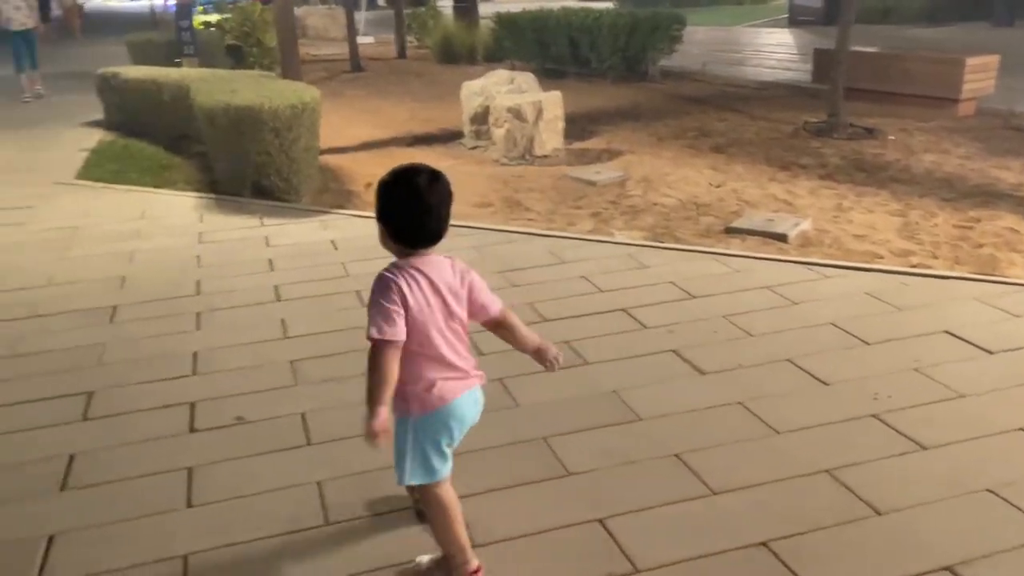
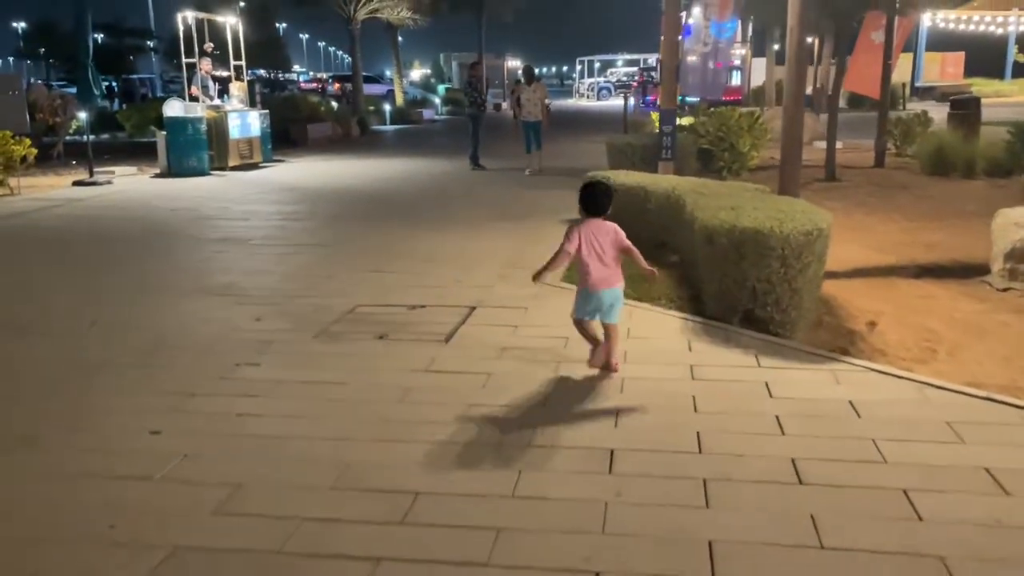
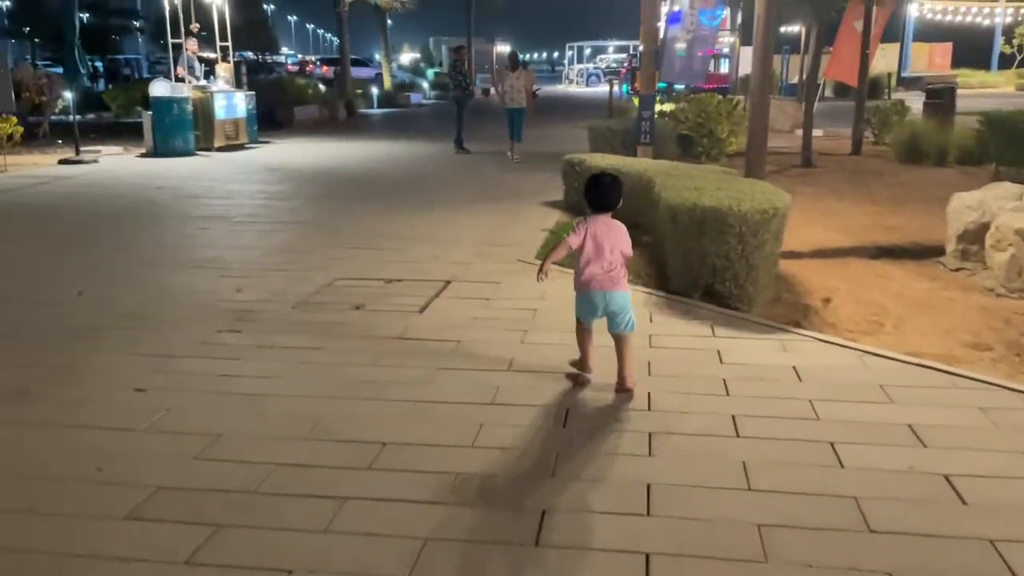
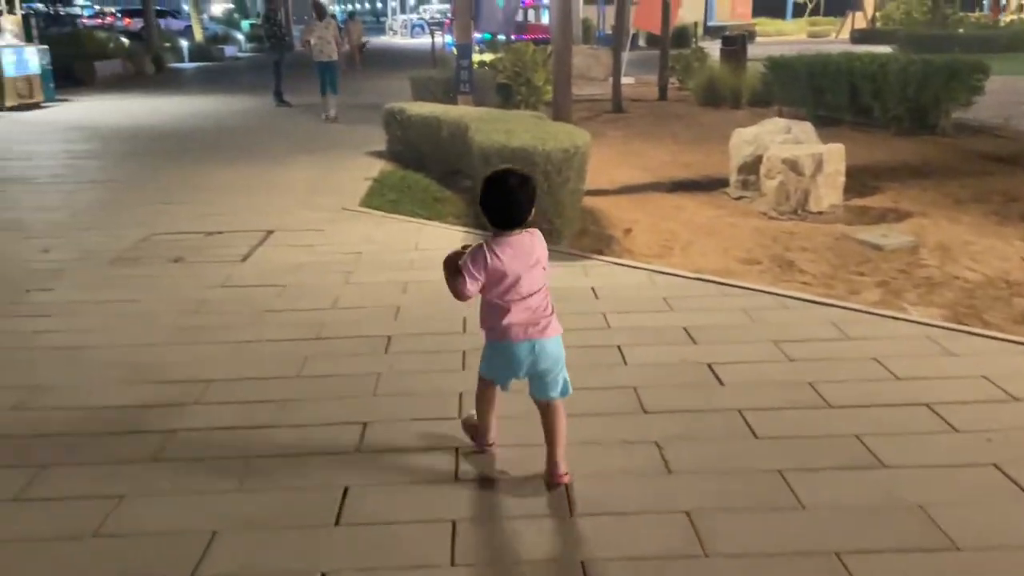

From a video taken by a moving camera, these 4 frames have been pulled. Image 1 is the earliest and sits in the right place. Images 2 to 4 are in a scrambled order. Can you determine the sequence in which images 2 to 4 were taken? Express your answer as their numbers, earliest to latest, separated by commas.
4, 3, 2
